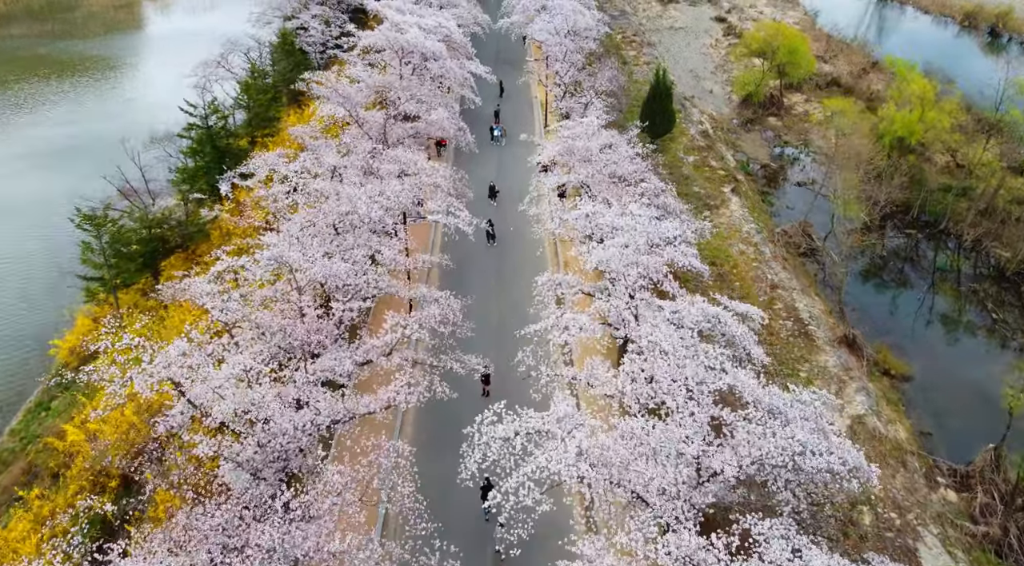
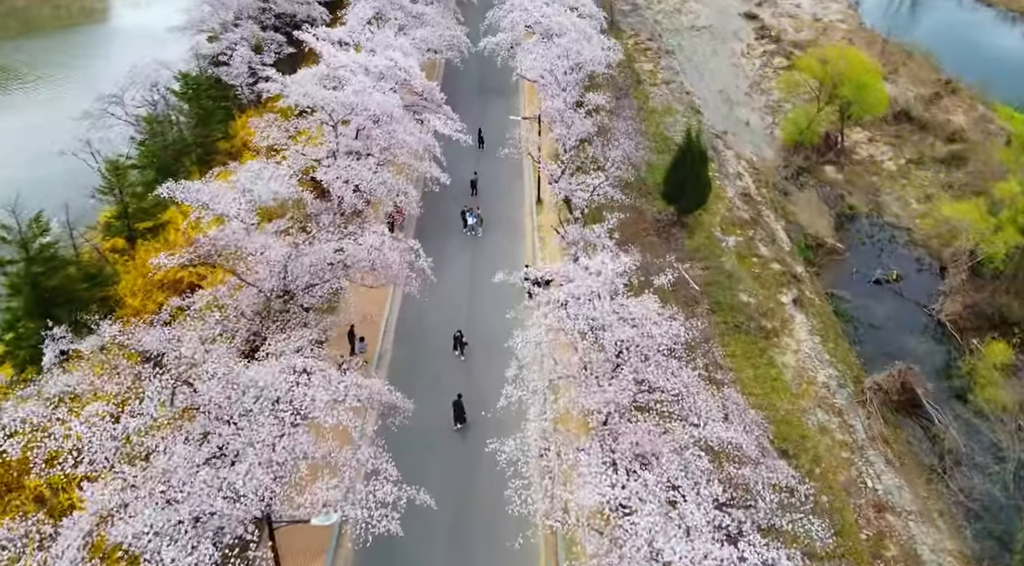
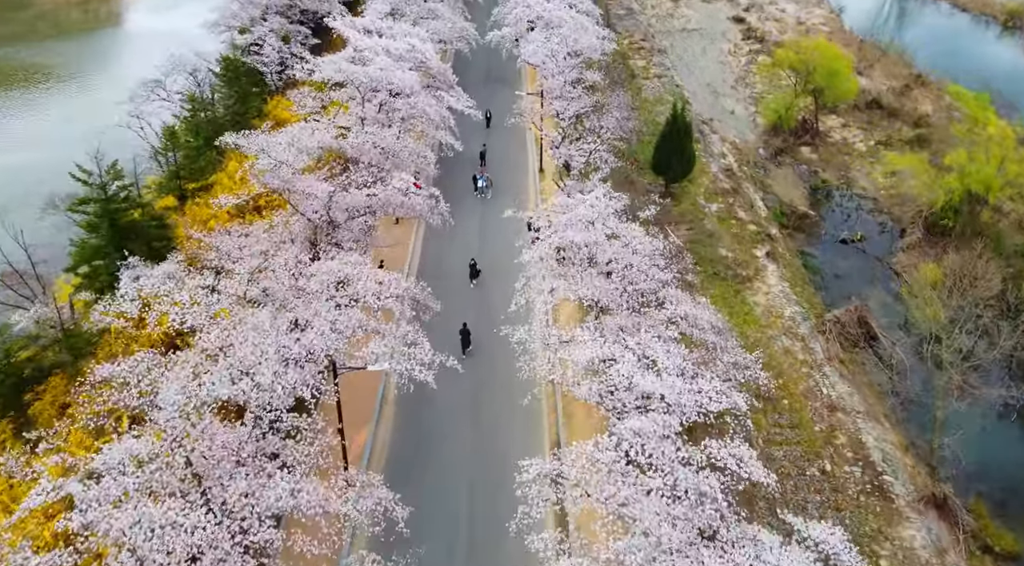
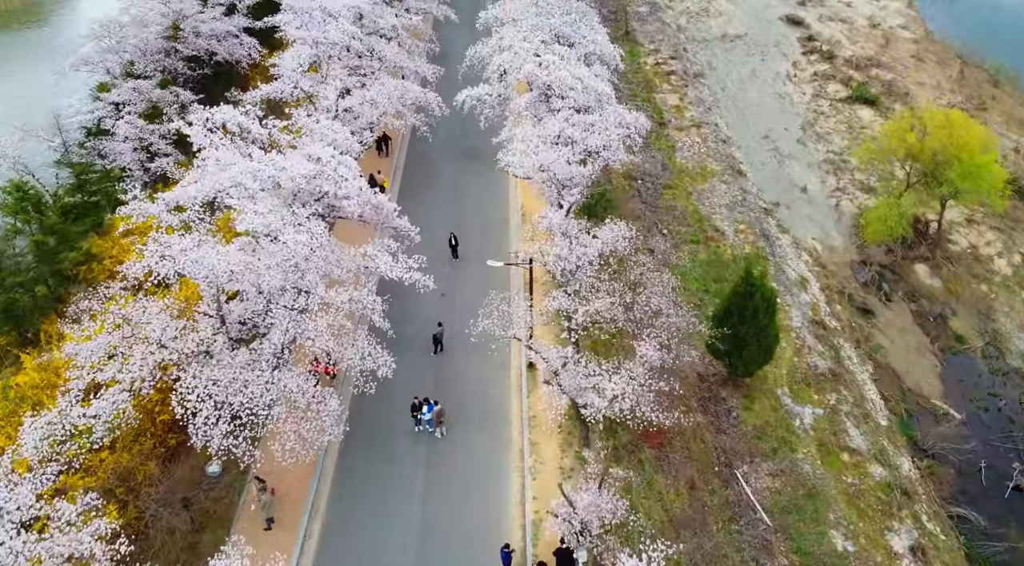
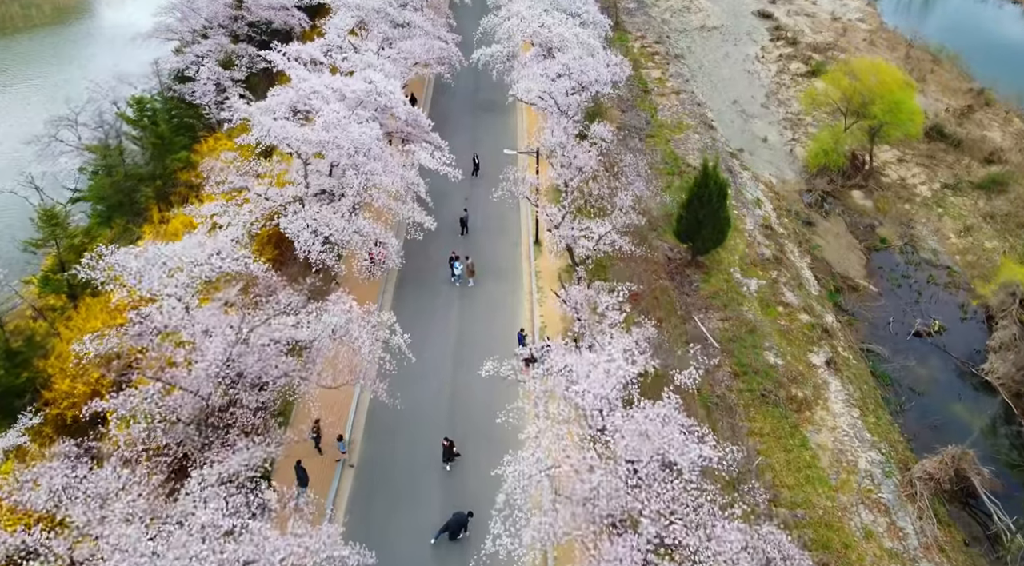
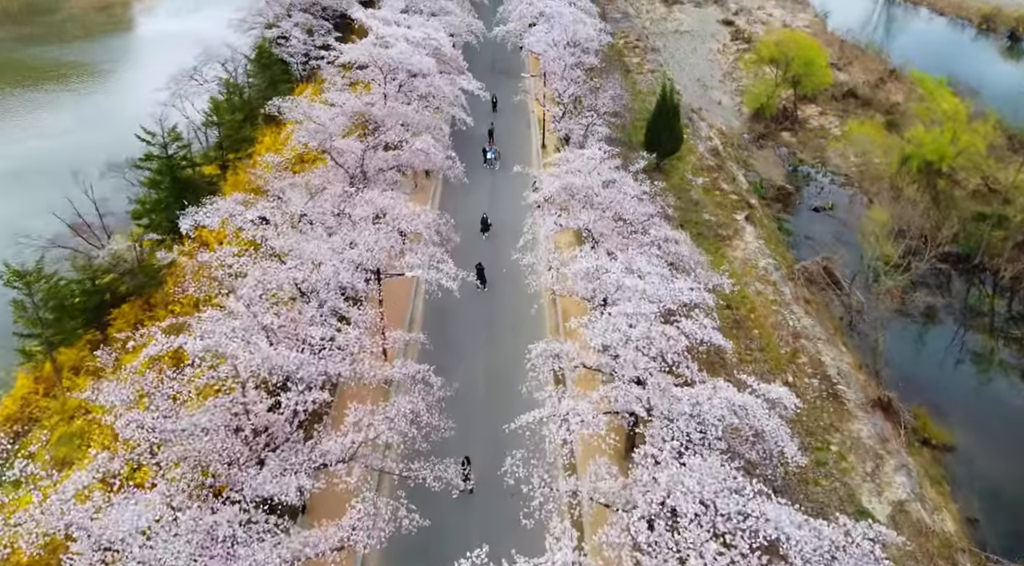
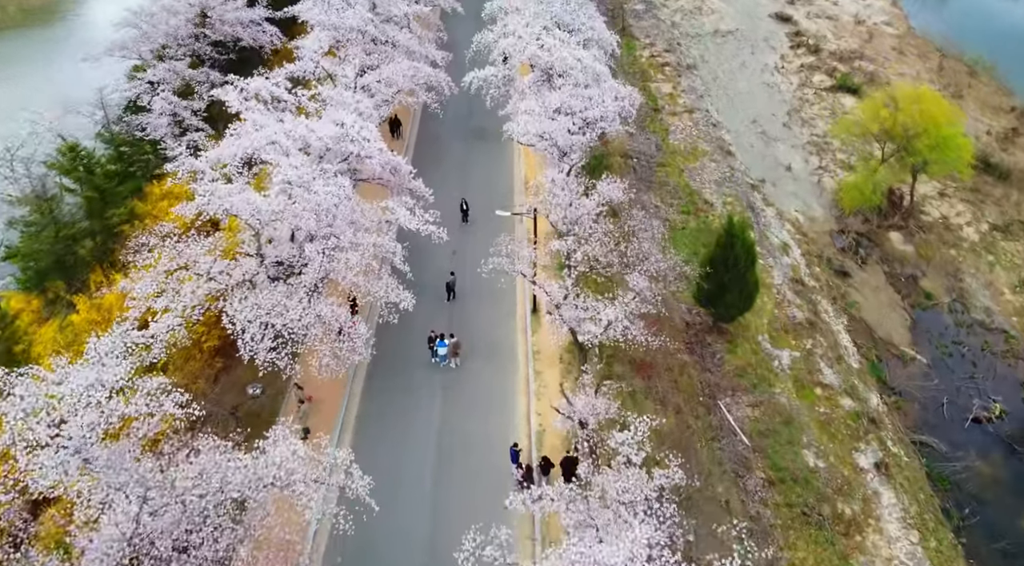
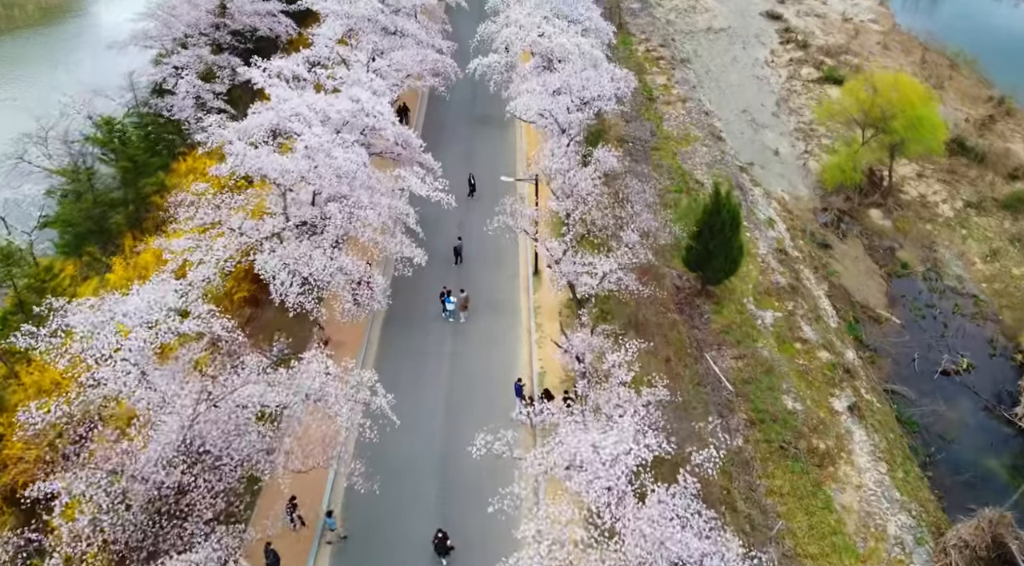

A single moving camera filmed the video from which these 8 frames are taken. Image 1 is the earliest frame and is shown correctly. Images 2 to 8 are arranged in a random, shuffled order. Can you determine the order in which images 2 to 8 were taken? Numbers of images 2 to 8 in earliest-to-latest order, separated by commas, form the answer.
6, 3, 2, 5, 8, 7, 4
